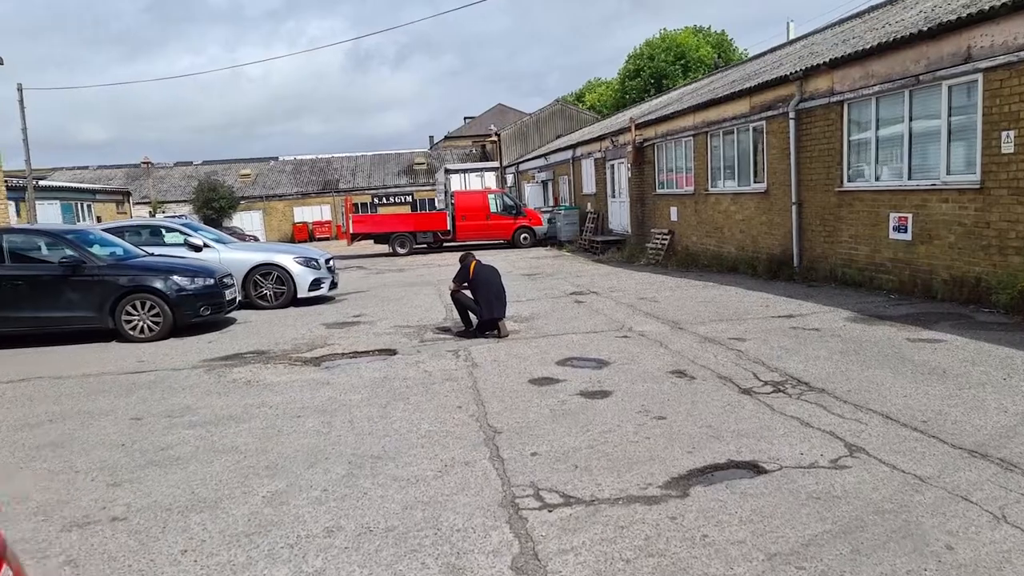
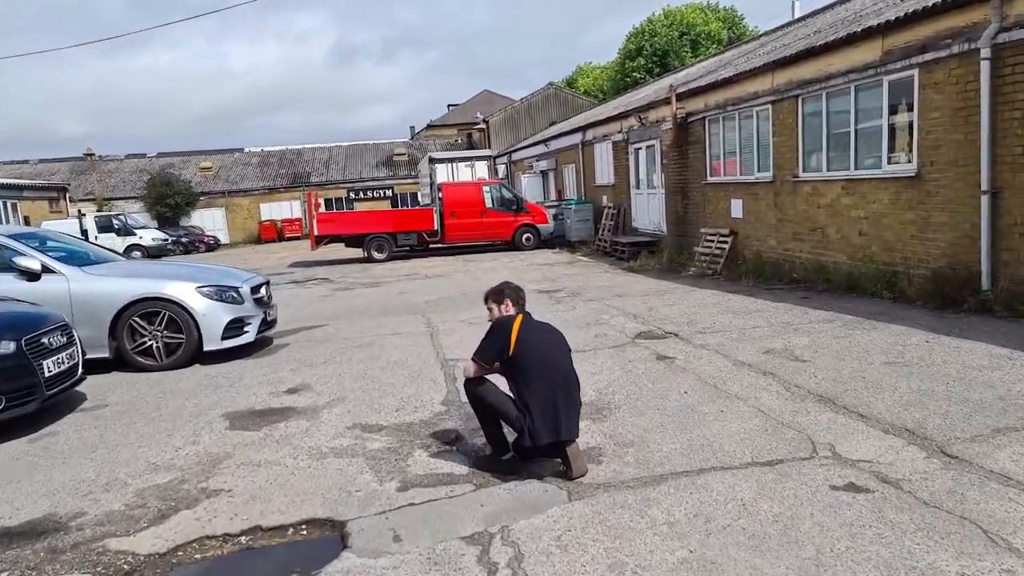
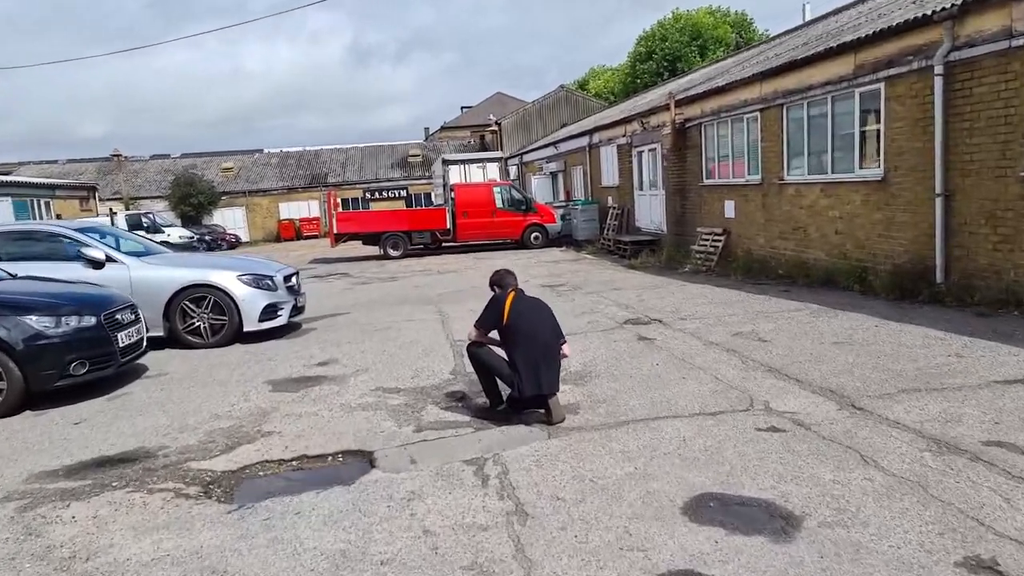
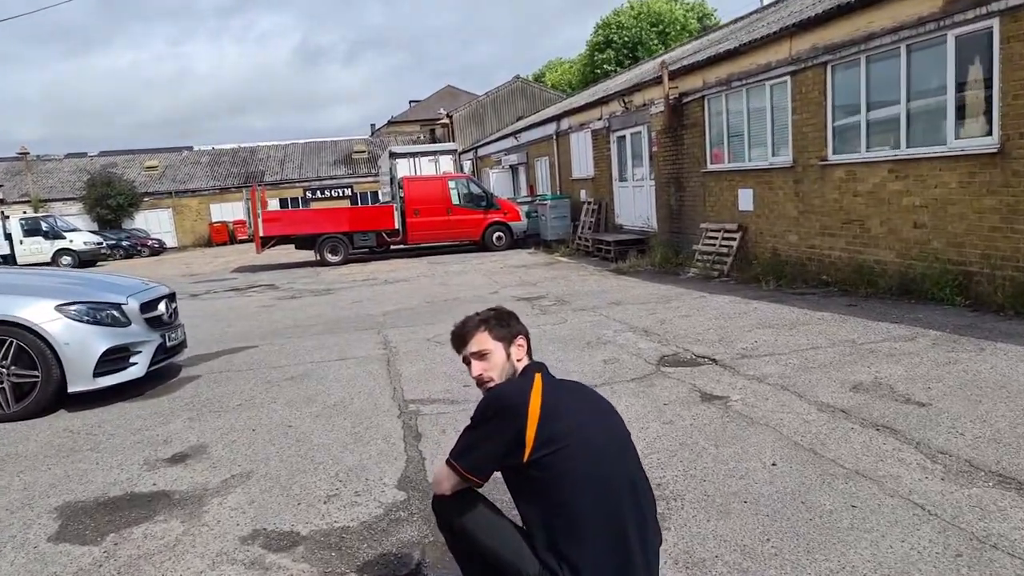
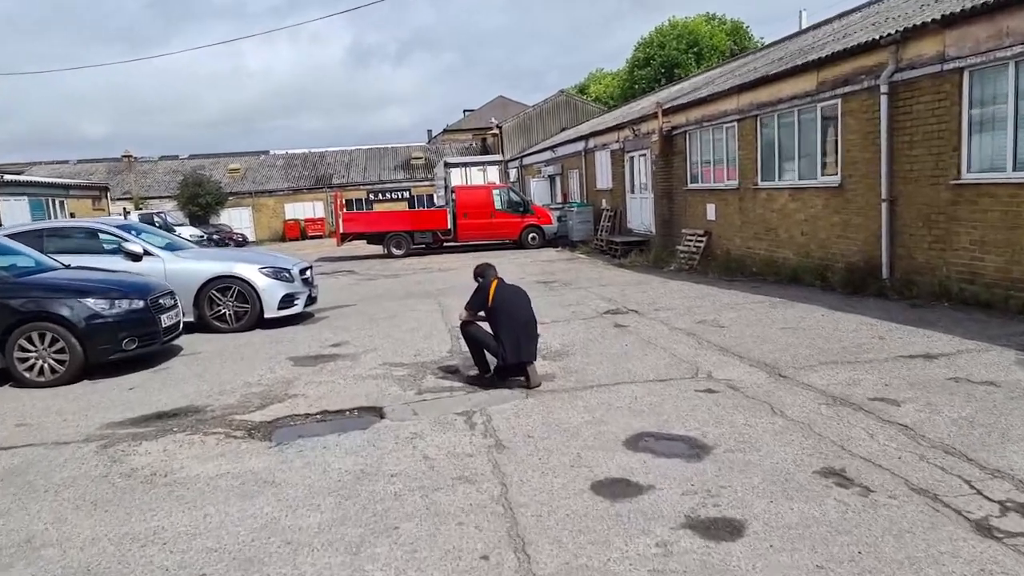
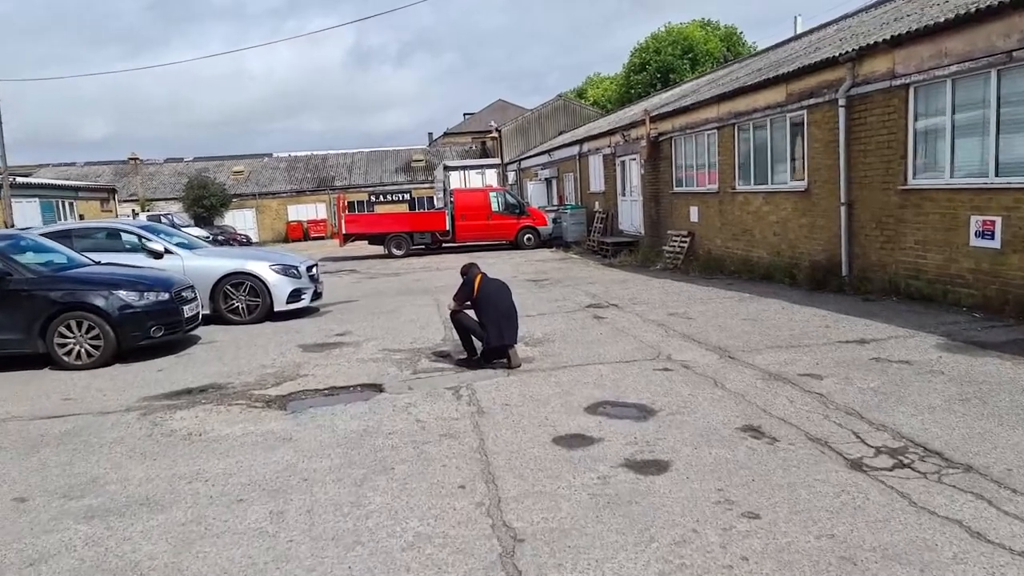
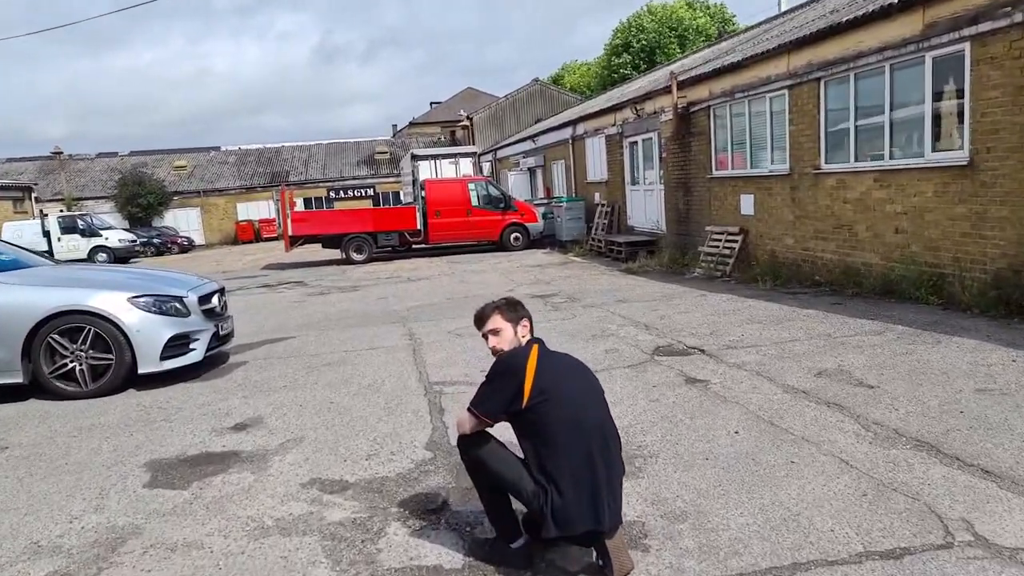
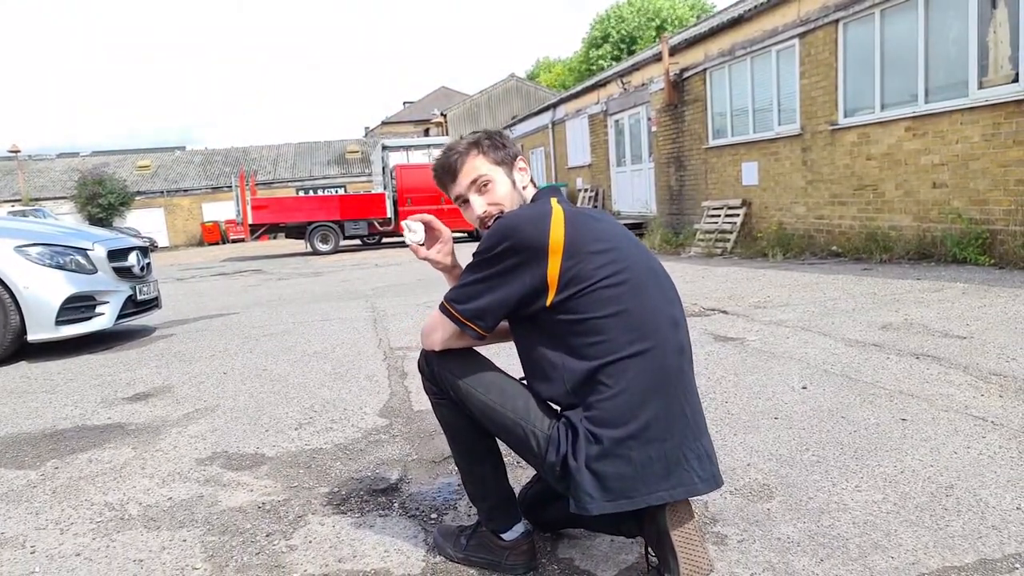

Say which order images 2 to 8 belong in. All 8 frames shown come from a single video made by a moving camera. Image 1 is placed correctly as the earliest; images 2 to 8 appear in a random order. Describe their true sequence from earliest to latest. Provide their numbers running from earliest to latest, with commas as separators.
6, 5, 3, 2, 7, 4, 8
